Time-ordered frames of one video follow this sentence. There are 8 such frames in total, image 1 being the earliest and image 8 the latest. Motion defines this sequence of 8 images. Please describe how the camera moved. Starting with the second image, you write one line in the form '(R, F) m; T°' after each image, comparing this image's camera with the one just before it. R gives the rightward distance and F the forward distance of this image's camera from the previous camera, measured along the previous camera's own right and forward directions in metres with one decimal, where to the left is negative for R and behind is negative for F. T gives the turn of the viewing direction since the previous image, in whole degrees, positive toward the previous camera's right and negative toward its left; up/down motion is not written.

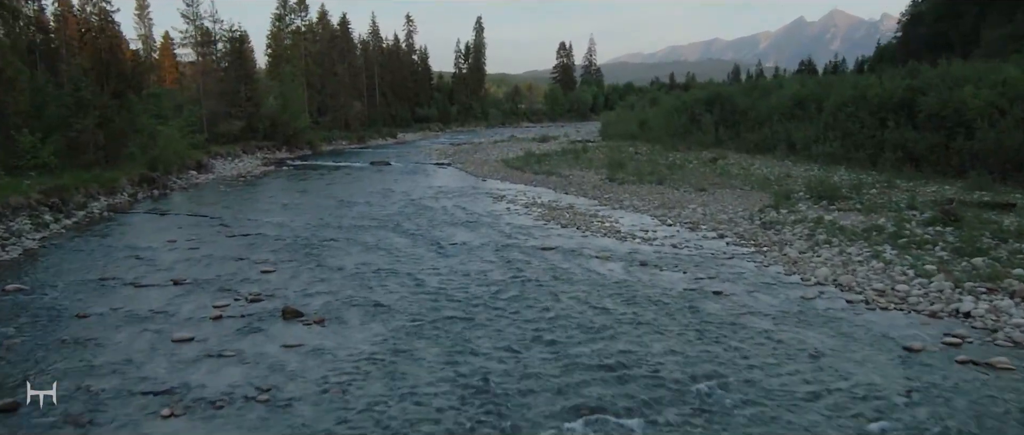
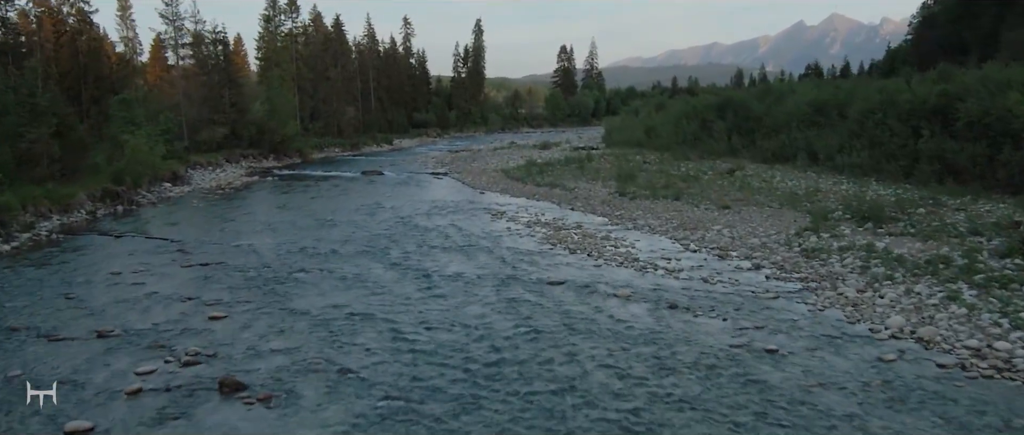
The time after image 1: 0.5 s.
(0.0, +1.7) m; 0°
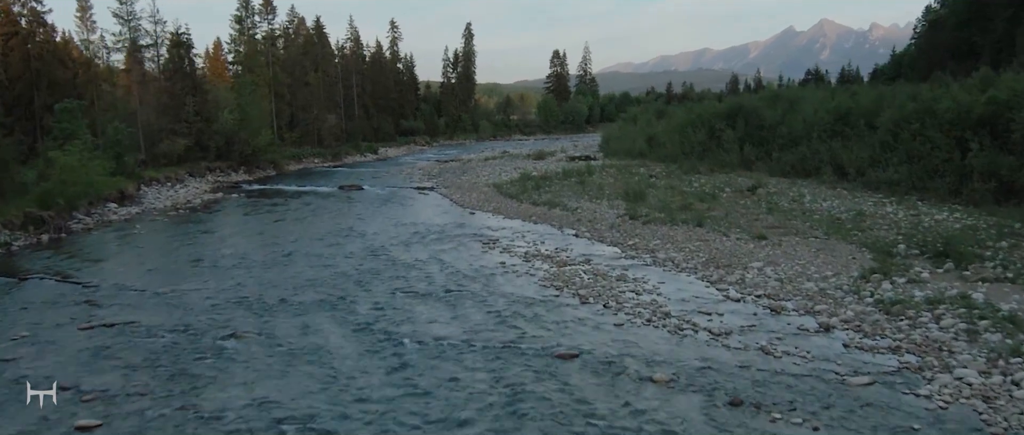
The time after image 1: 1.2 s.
(-0.1, +2.4) m; +1°
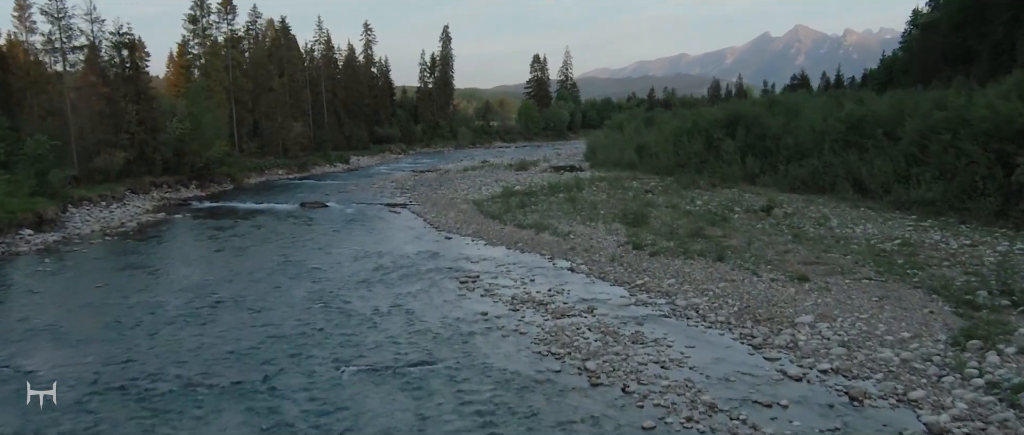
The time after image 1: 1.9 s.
(-0.1, +2.4) m; +2°
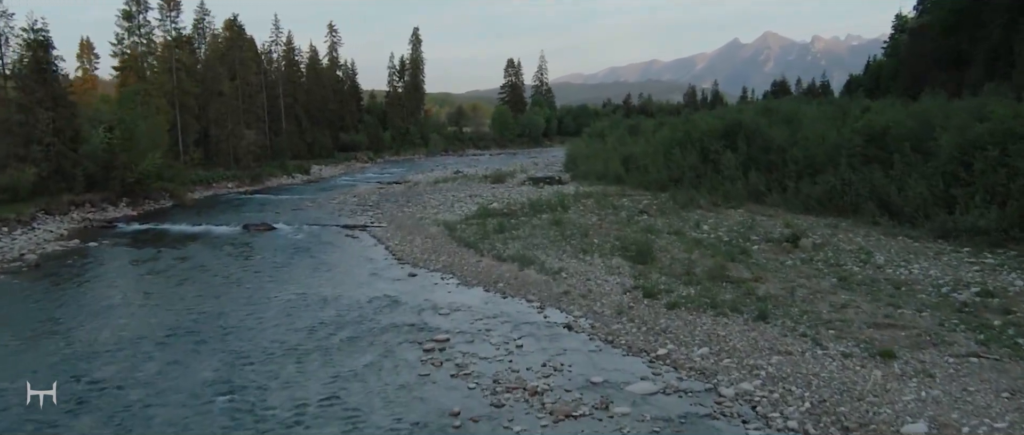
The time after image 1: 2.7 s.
(-0.1, +2.8) m; +2°
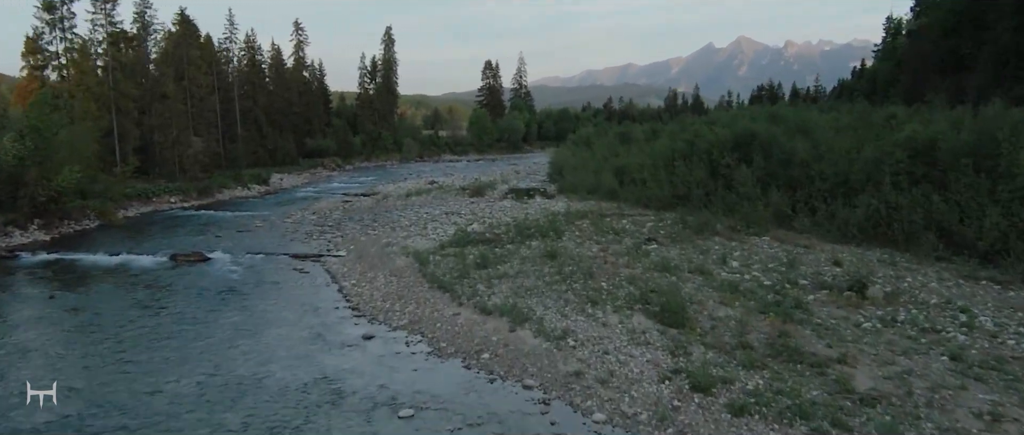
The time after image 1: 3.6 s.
(-0.2, +3.1) m; +2°
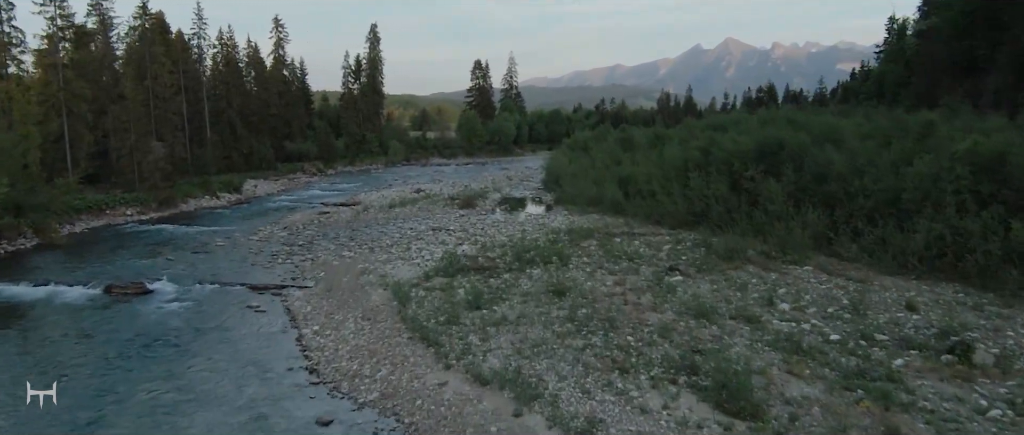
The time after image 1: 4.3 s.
(-0.2, +2.5) m; +1°
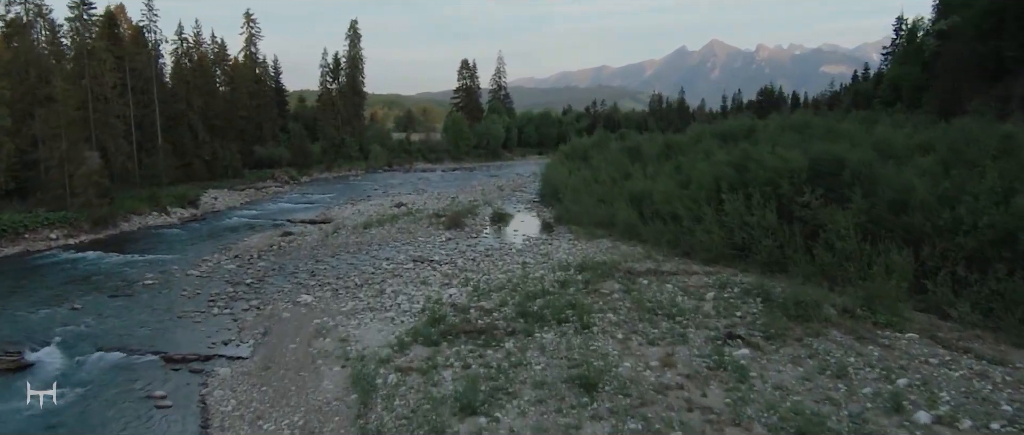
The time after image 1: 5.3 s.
(-0.3, +3.6) m; +1°
